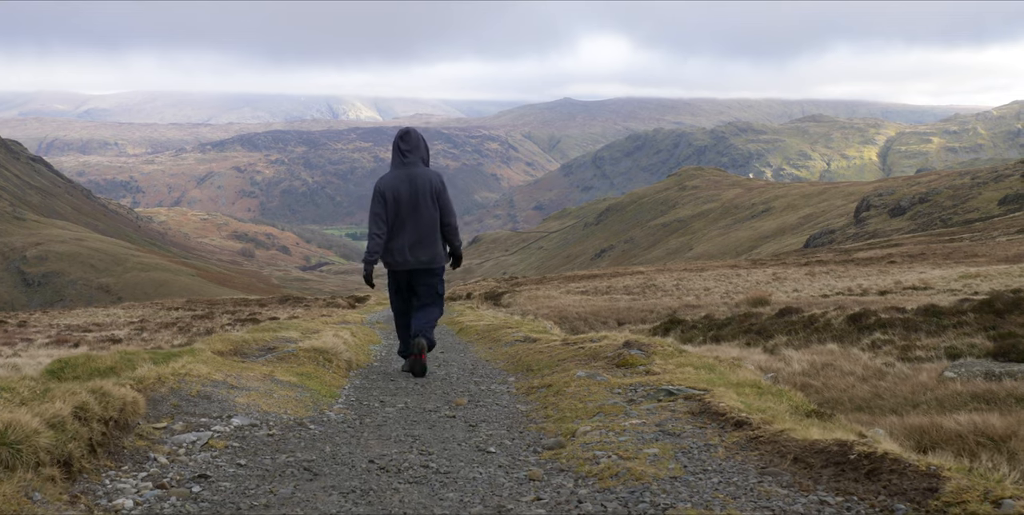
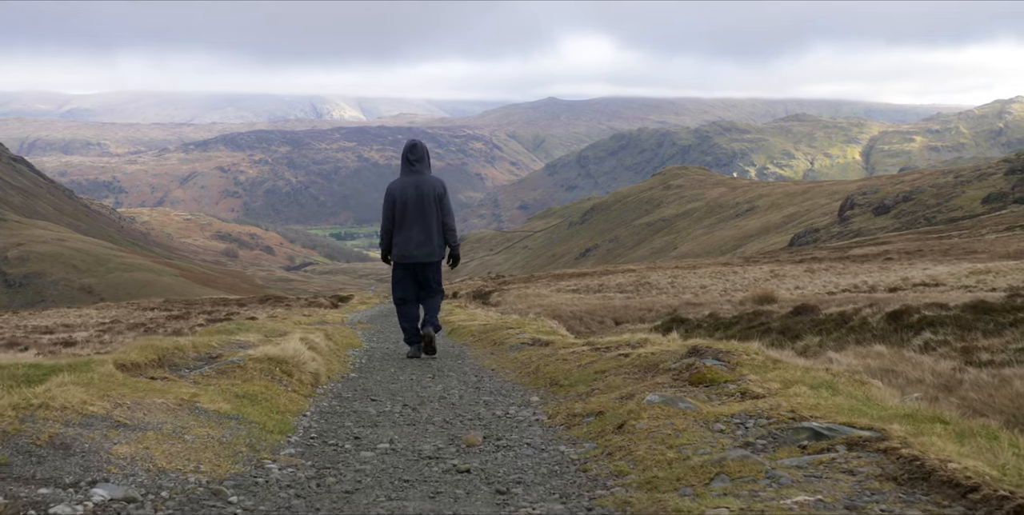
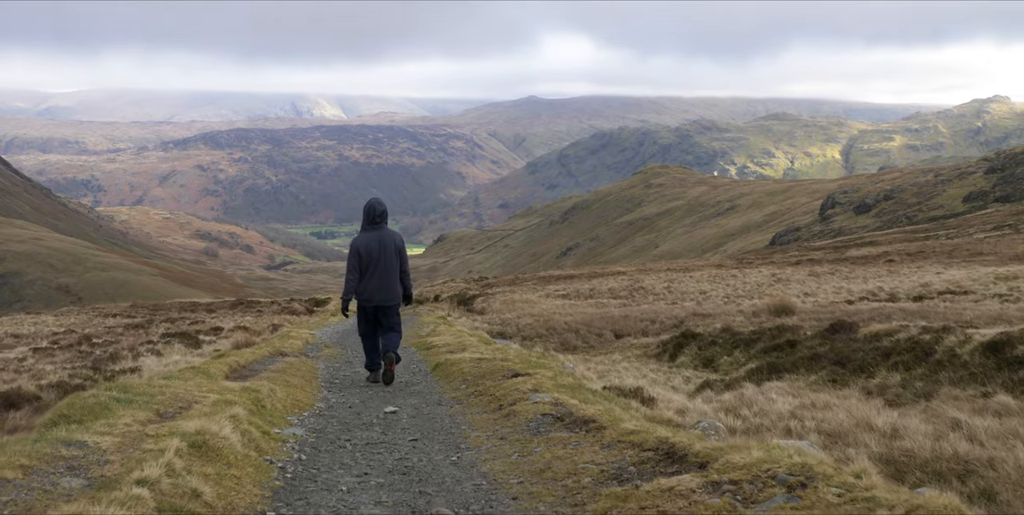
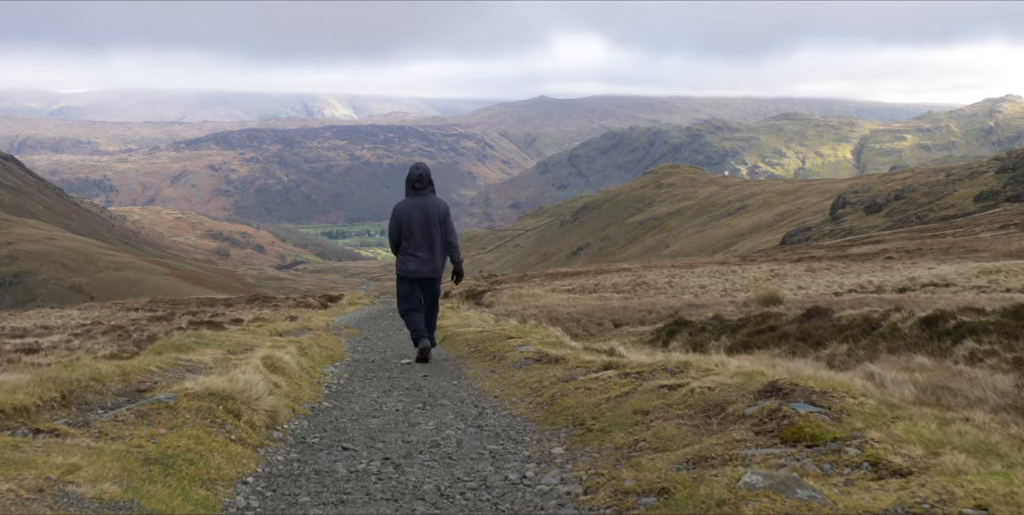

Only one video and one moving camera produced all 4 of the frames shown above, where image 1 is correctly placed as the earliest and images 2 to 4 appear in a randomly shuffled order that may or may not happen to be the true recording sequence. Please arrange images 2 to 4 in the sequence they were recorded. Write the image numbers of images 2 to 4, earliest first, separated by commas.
2, 4, 3
